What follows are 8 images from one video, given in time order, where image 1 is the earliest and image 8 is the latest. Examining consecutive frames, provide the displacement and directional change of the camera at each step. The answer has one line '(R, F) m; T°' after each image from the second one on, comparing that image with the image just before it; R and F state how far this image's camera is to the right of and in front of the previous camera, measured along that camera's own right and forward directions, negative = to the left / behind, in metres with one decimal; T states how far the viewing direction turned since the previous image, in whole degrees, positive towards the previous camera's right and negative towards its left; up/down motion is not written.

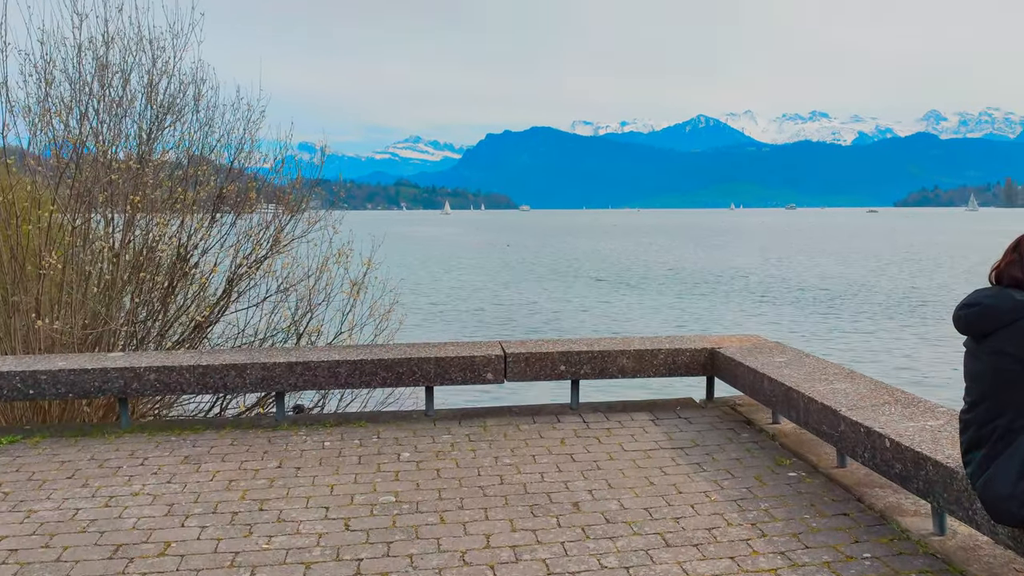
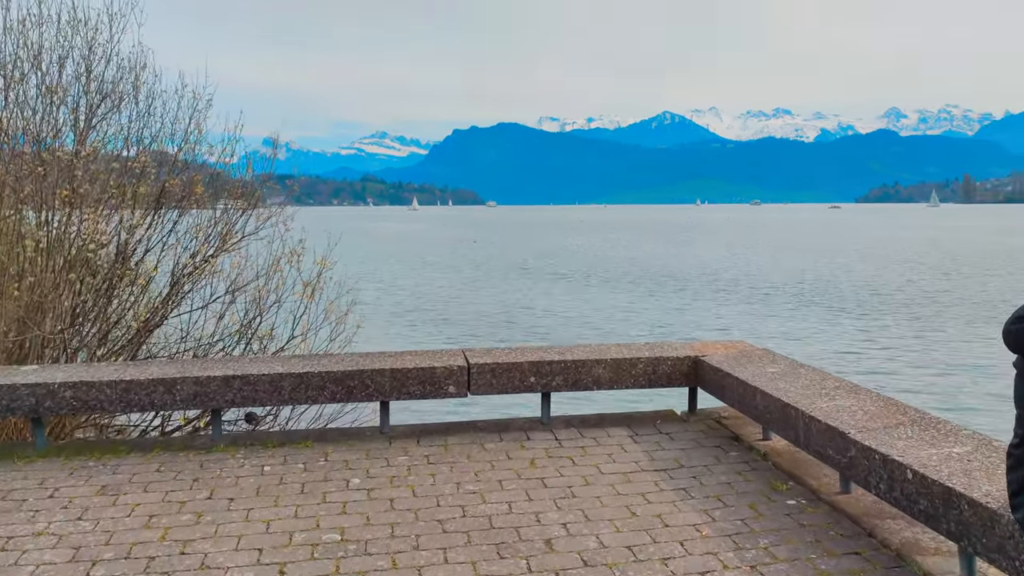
(+0.4, +0.3) m; -7°
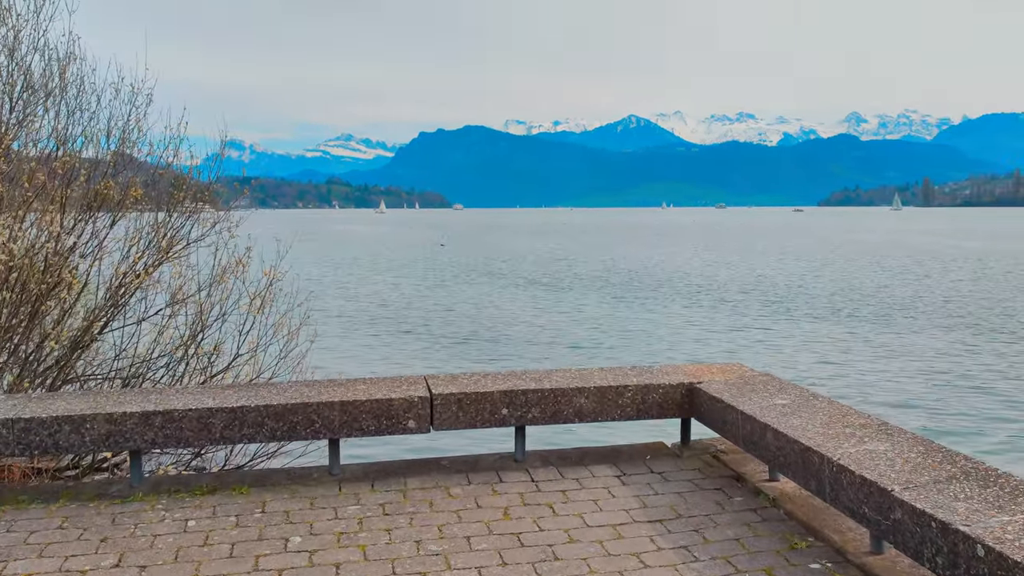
(0.0, +0.3) m; +2°
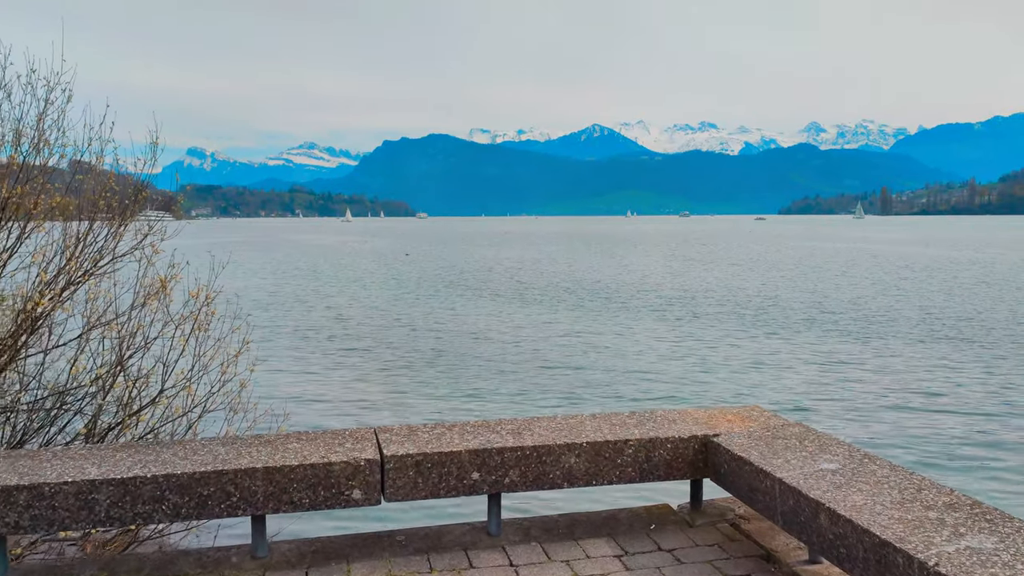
(0.0, +0.5) m; +2°
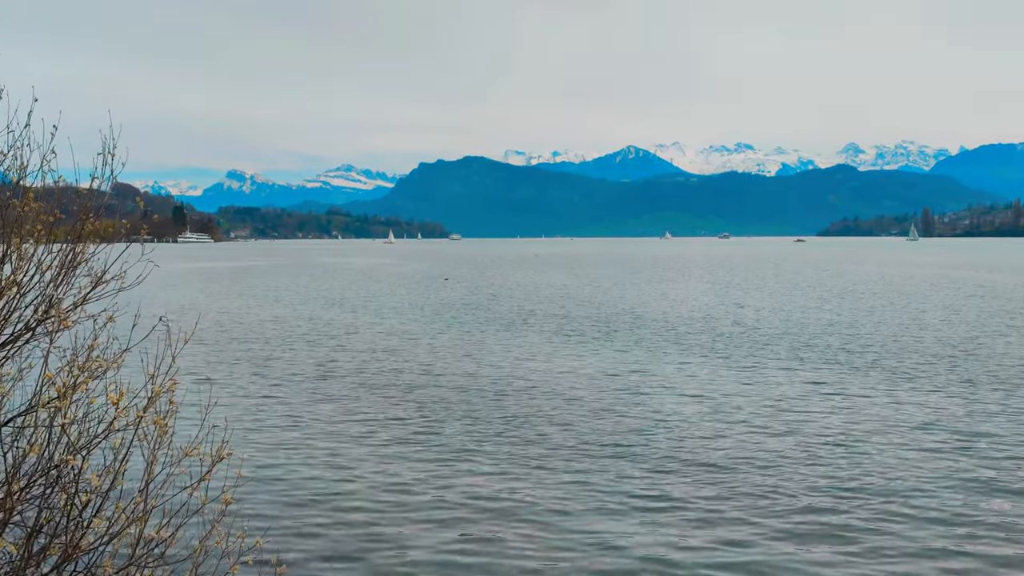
(-0.2, +1.2) m; -2°
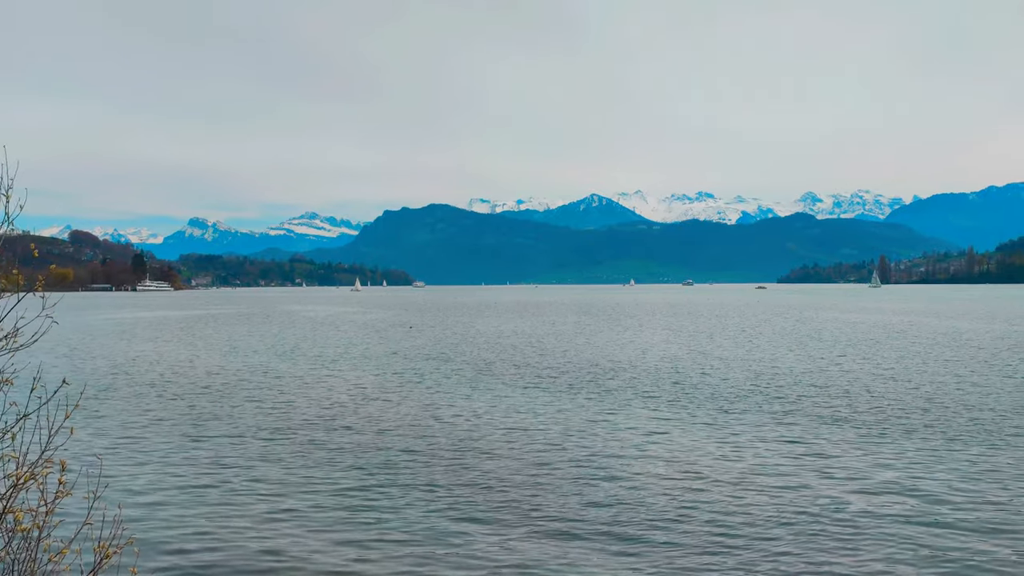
(0.0, +0.4) m; +2°
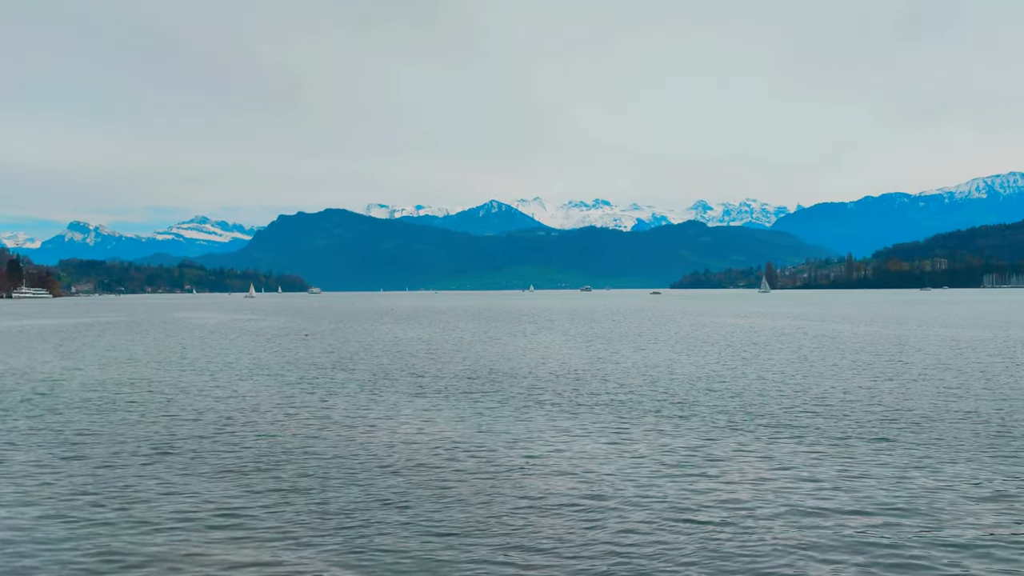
(0.0, +0.4) m; +6°
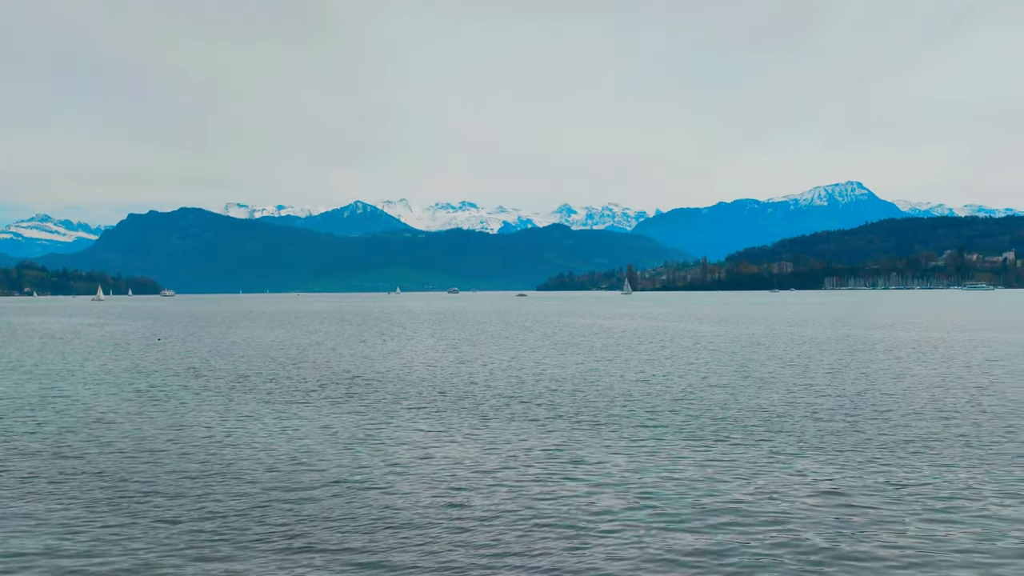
(0.0, +0.2) m; +9°
